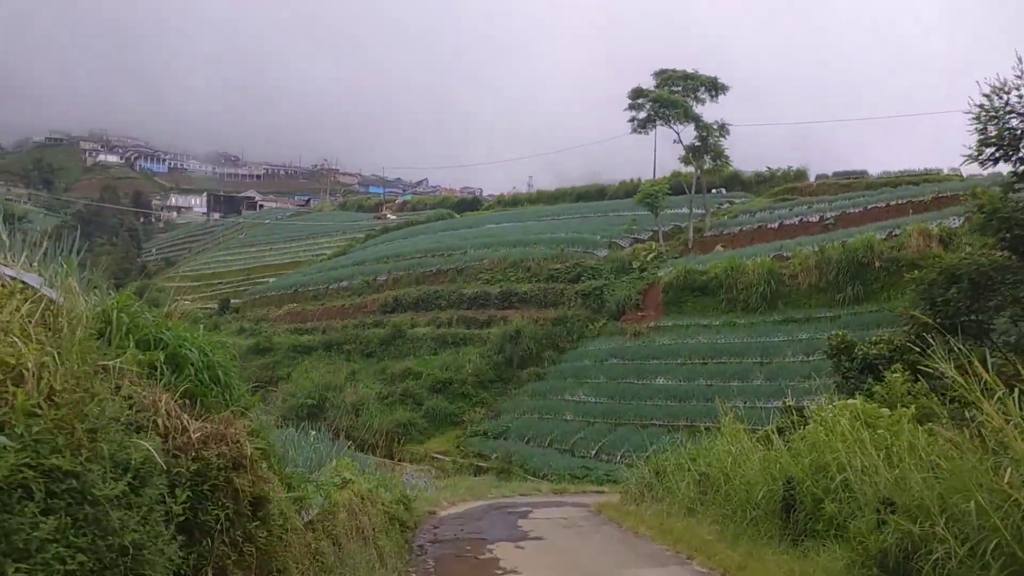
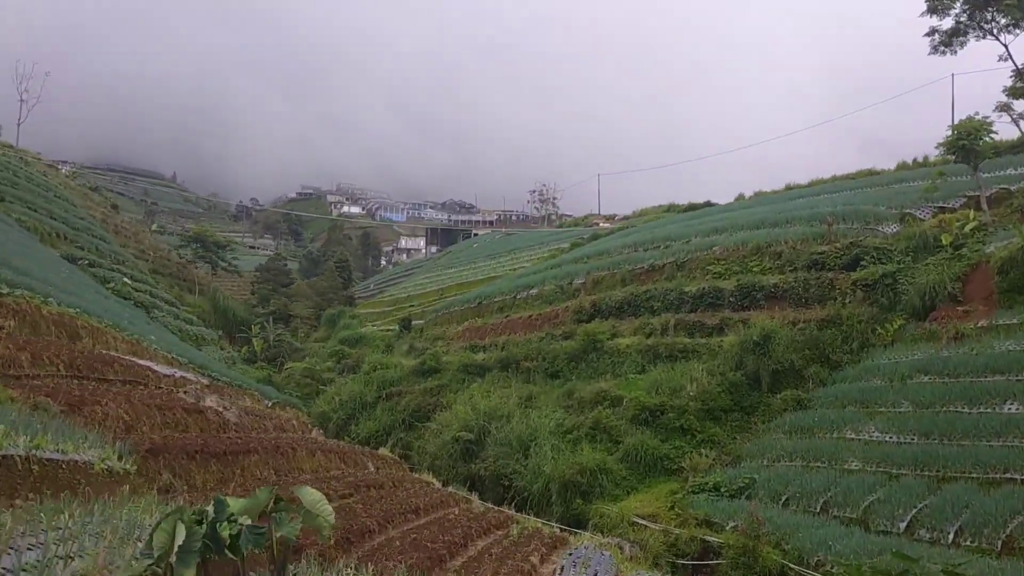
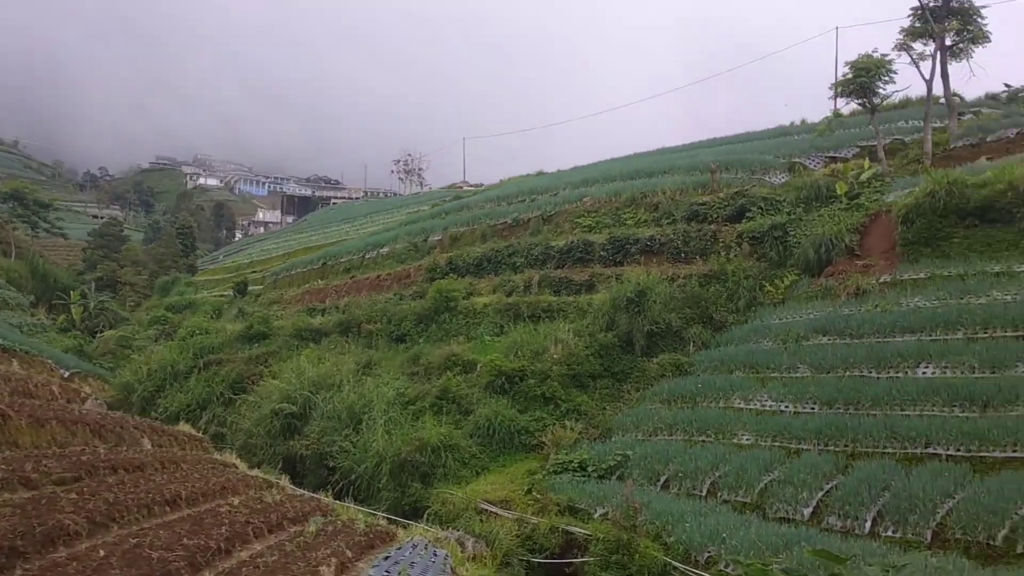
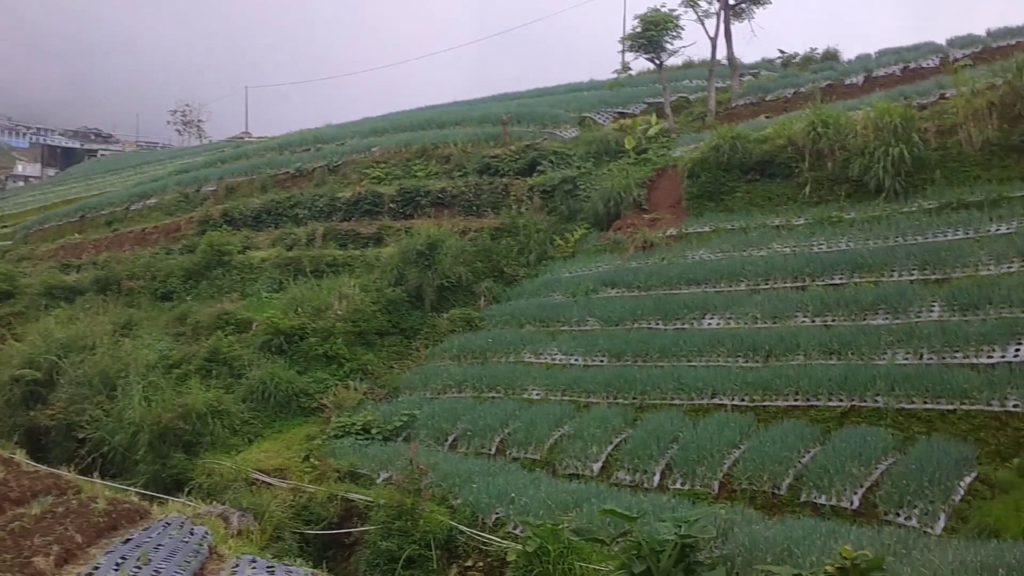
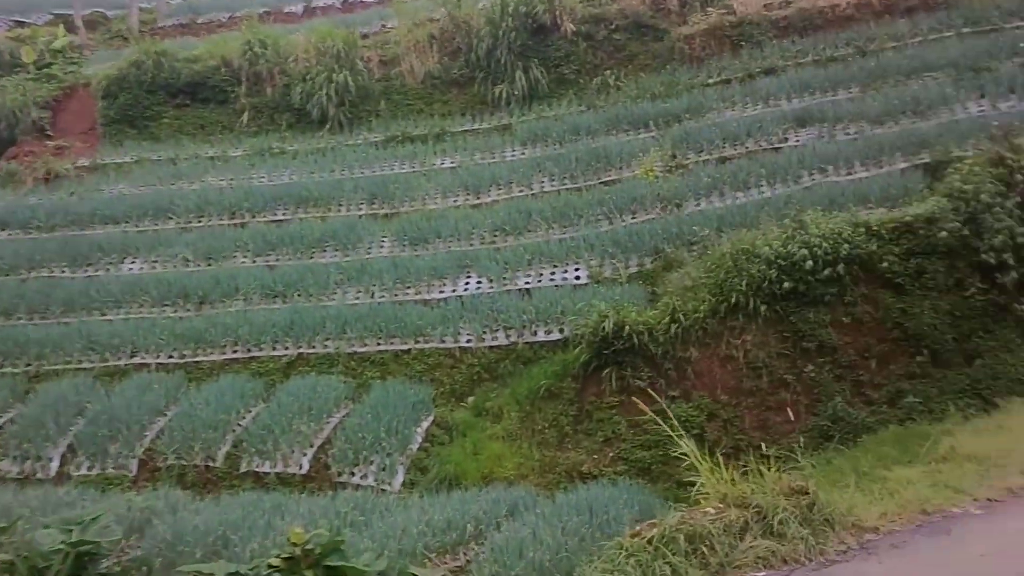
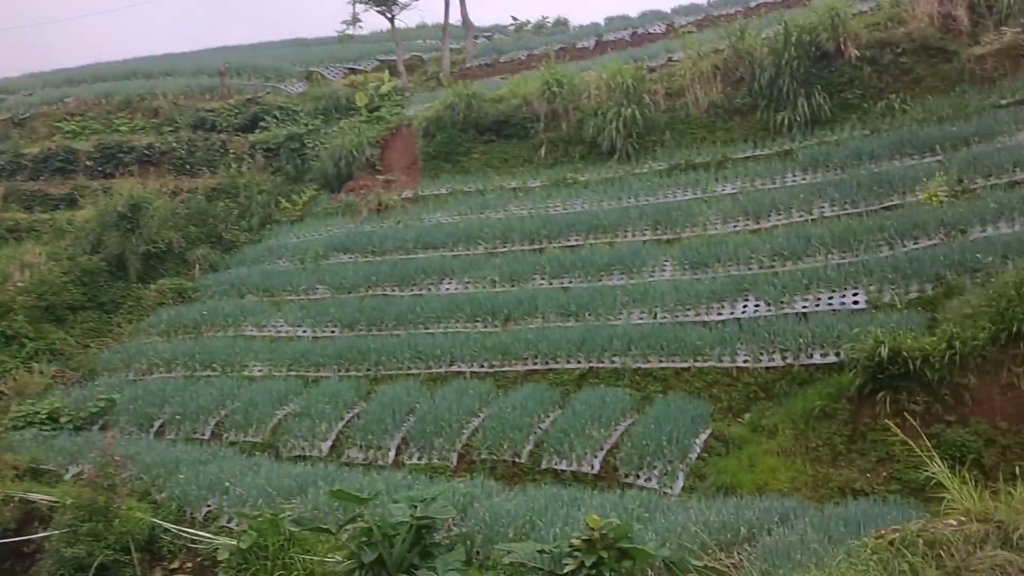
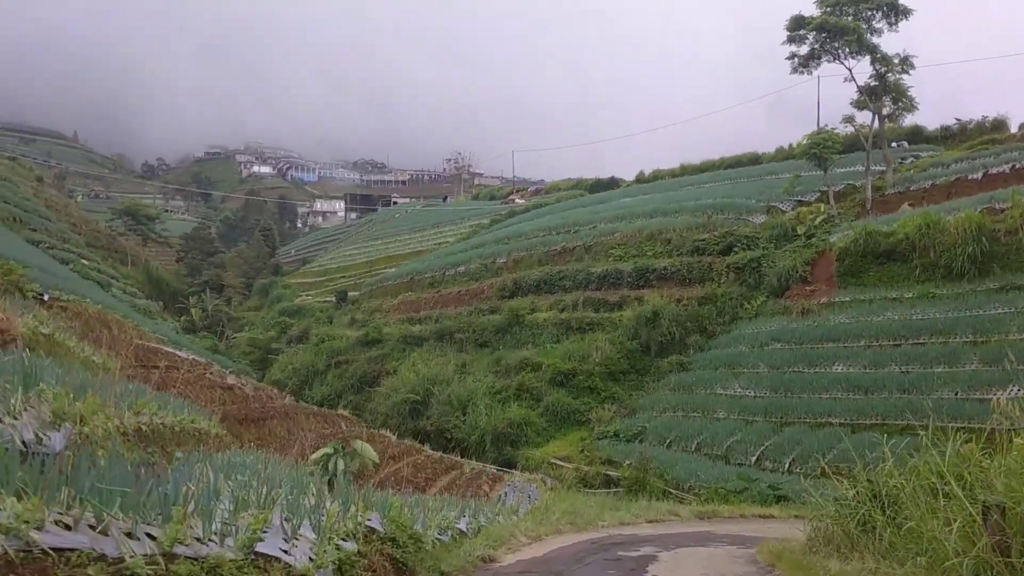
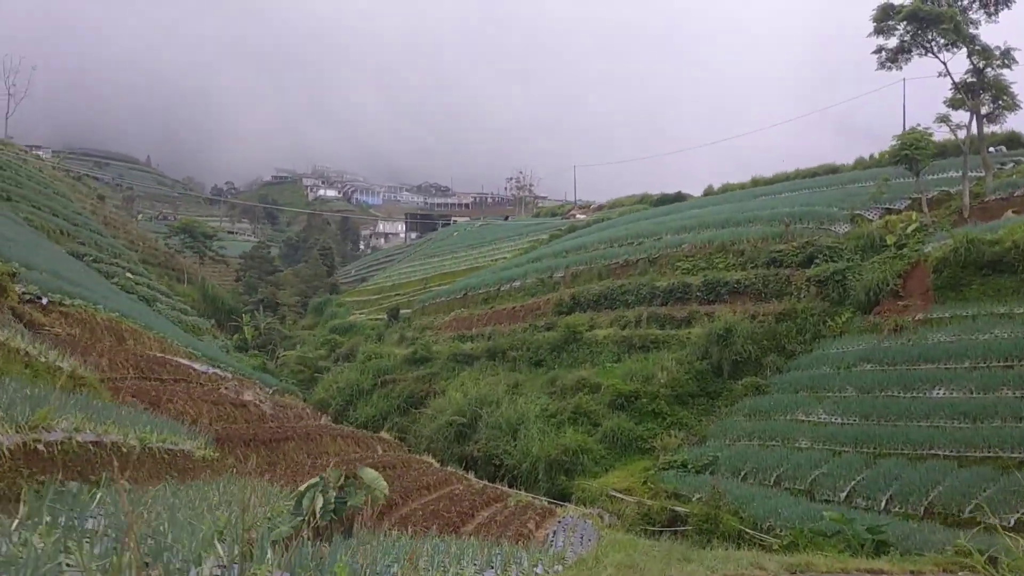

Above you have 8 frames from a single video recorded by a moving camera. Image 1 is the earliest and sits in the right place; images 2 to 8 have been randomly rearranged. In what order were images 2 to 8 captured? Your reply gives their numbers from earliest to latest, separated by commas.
7, 8, 2, 3, 4, 6, 5
